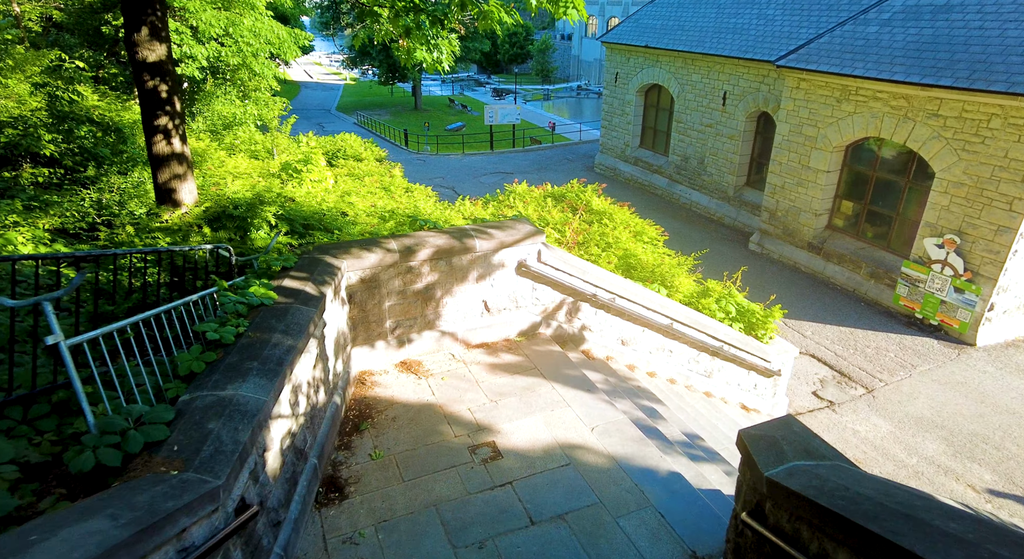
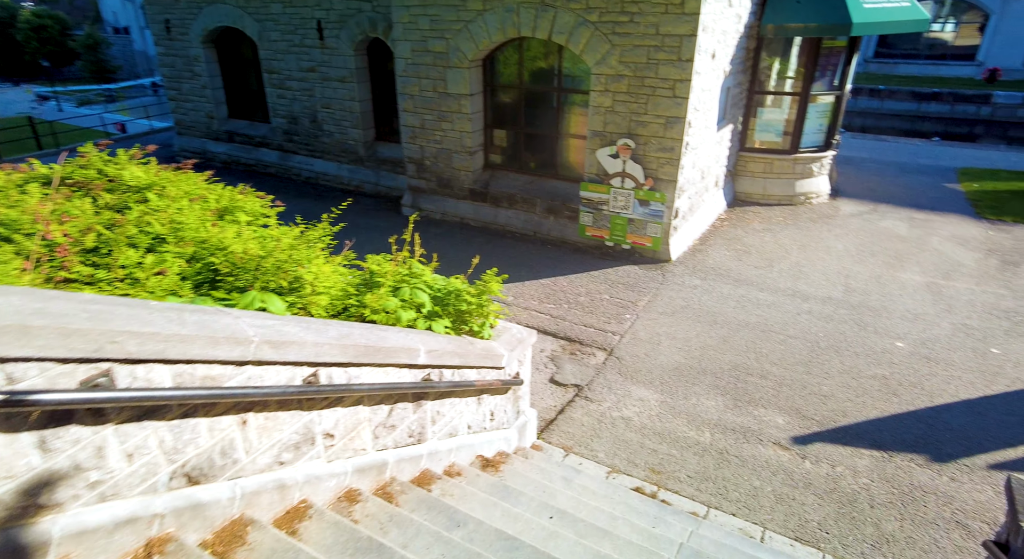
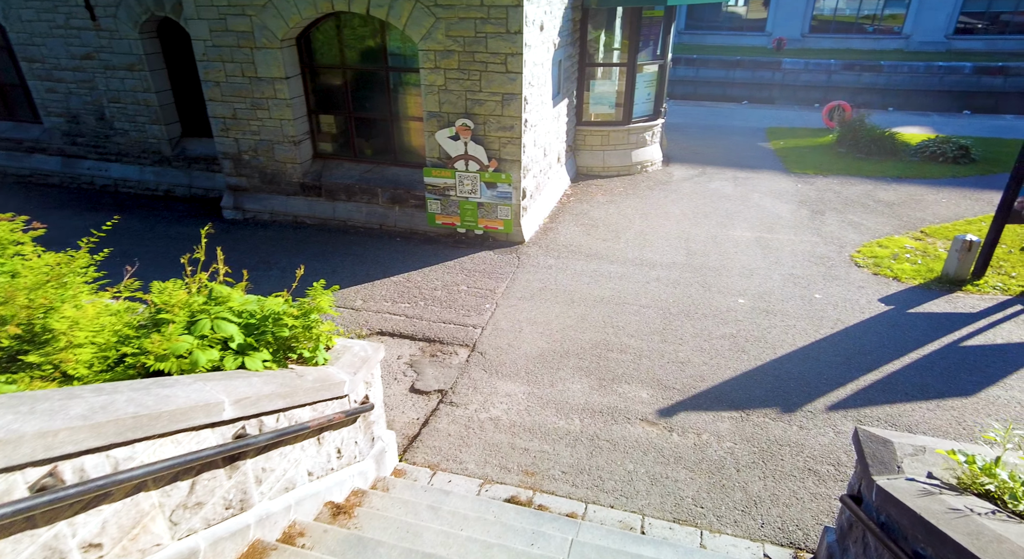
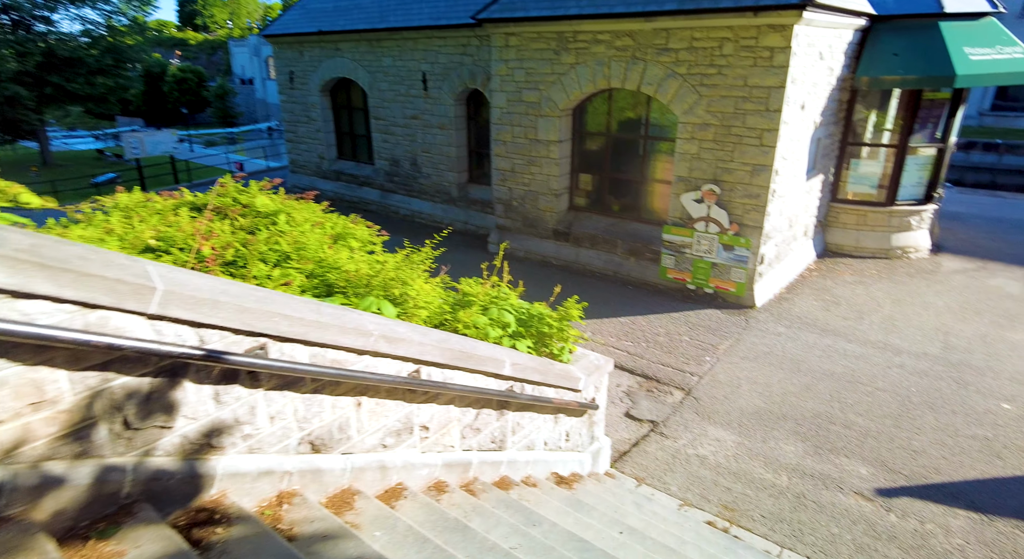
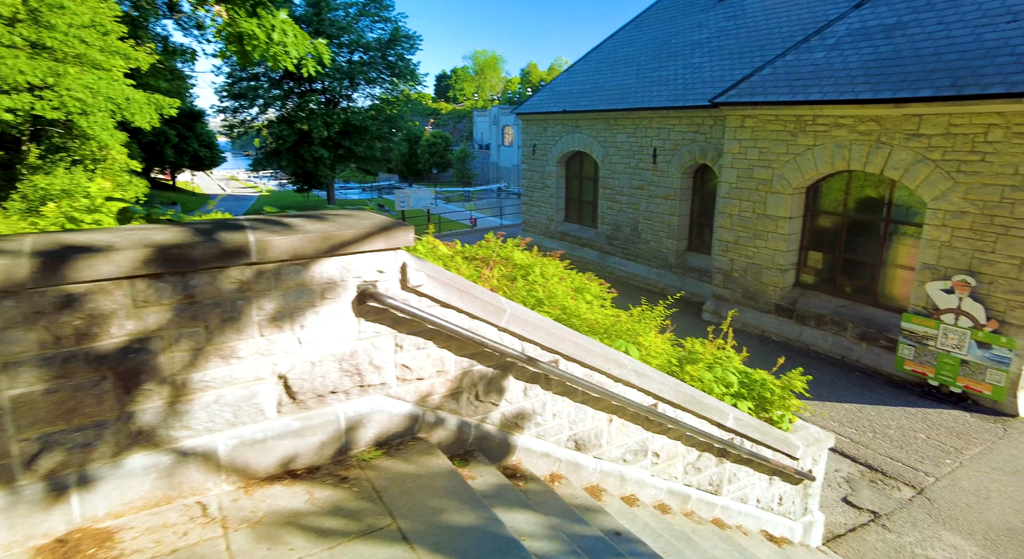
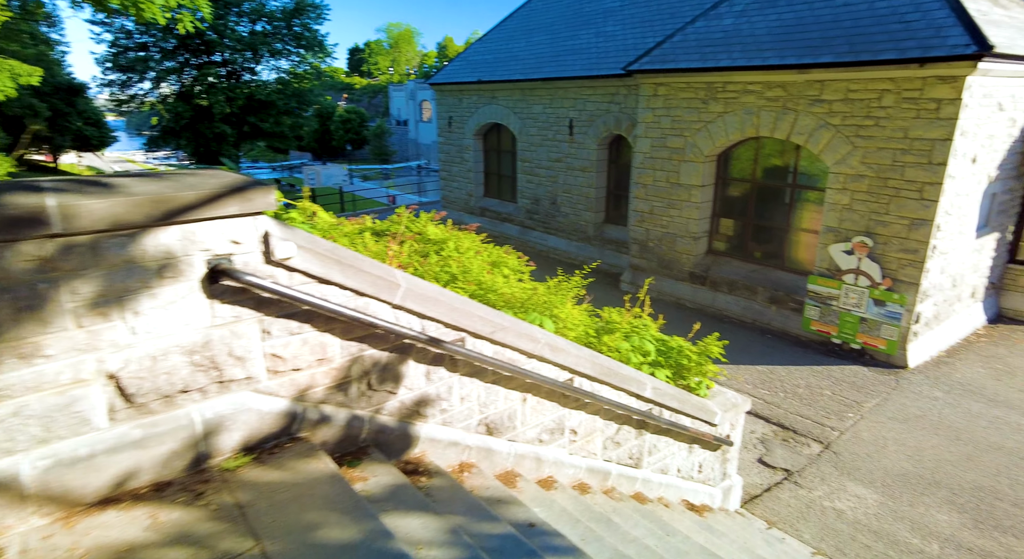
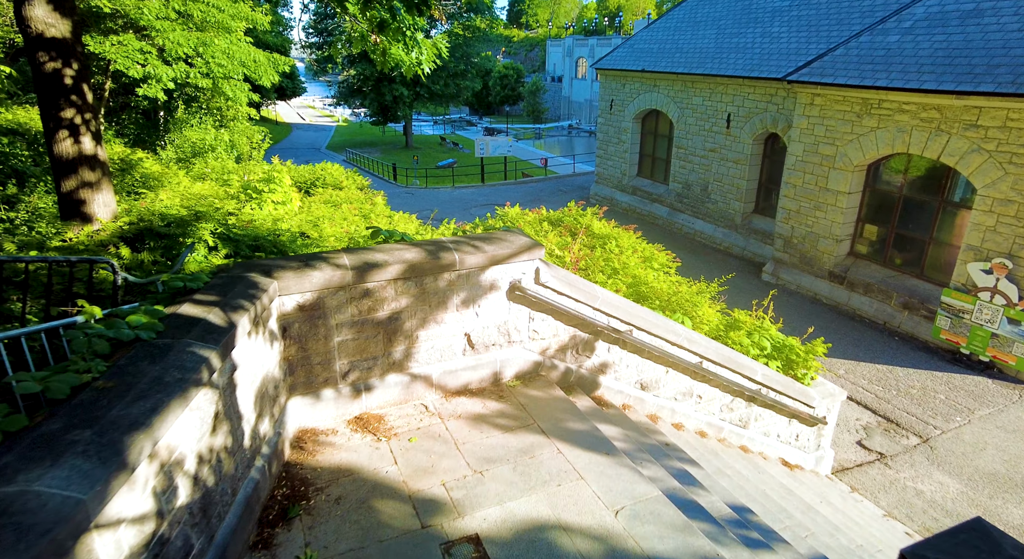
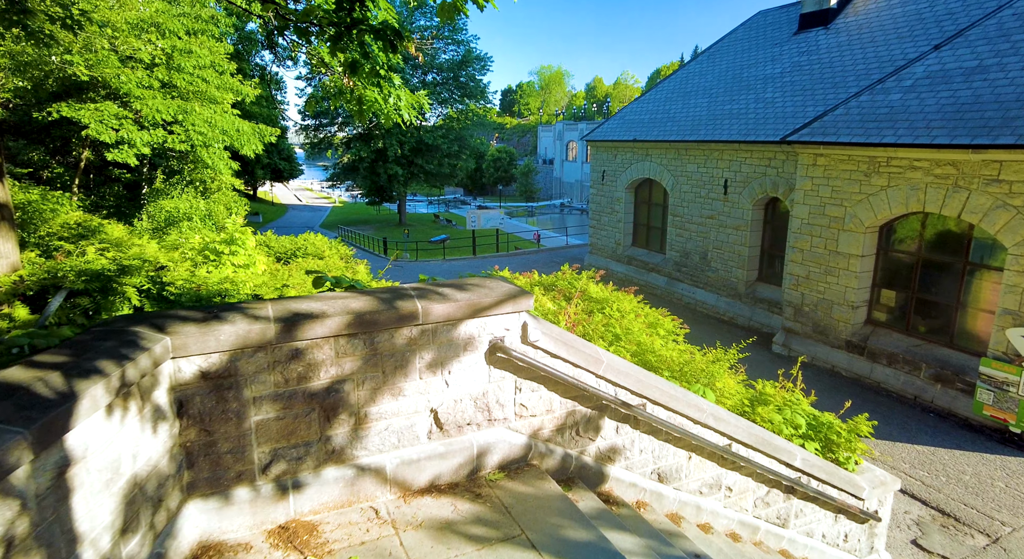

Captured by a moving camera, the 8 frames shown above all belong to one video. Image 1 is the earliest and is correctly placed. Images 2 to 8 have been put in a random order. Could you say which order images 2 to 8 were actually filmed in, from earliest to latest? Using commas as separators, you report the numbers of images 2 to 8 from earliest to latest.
7, 8, 5, 6, 4, 2, 3
